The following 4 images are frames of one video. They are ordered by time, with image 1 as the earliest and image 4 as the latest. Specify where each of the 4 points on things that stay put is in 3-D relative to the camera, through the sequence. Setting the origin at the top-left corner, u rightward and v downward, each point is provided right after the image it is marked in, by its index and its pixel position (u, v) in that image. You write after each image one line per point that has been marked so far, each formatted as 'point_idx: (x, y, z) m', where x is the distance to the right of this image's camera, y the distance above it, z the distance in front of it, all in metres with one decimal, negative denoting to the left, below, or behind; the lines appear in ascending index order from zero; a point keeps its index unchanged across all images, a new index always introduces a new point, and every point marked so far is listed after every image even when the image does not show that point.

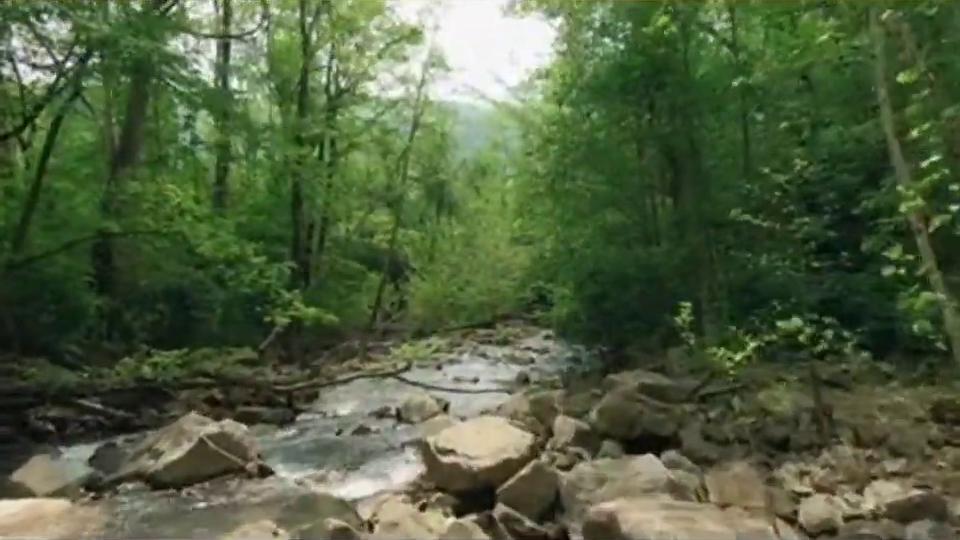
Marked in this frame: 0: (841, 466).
0: (+3.1, -1.7, +7.8) m
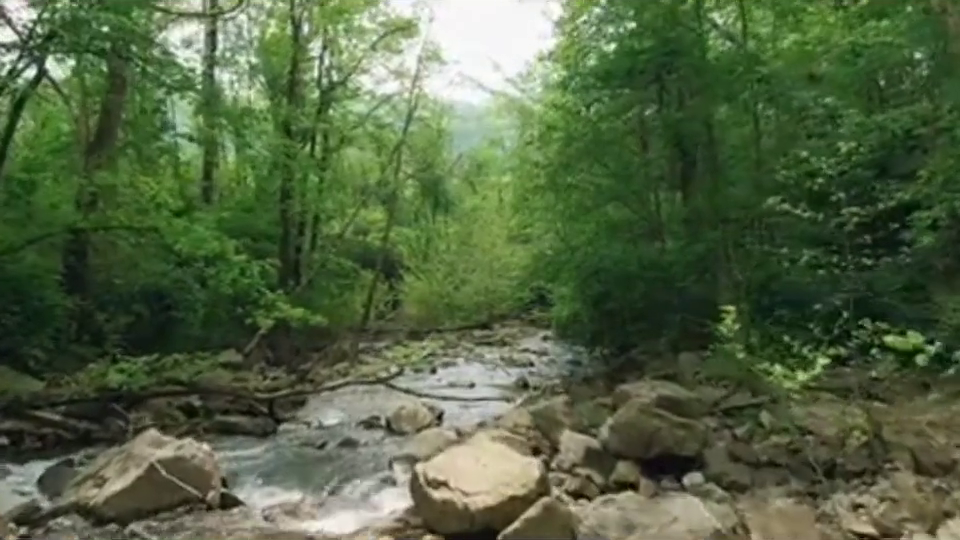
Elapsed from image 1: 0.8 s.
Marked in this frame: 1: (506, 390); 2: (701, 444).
0: (+3.1, -1.7, +6.7) m
1: (+0.6, -2.6, +19.3) m
2: (+2.2, -1.7, +9.0) m
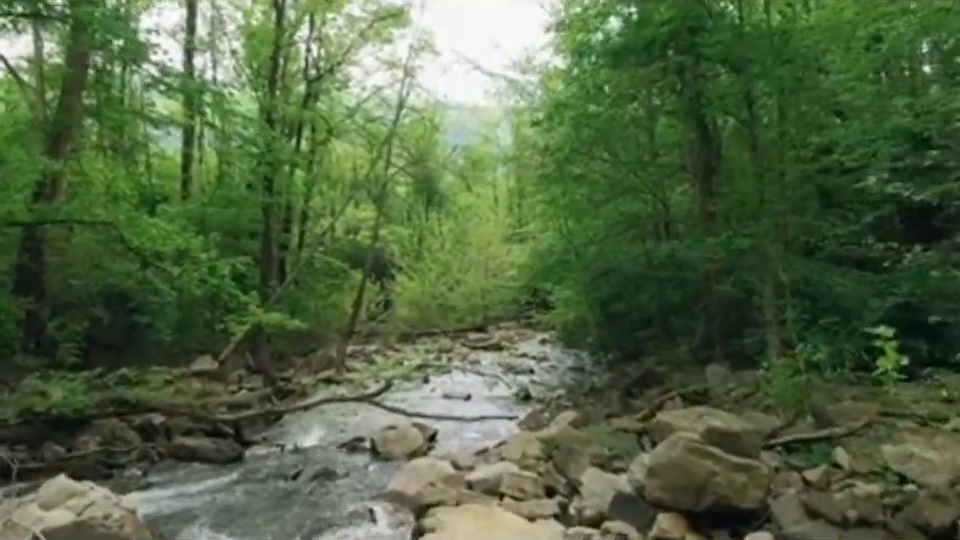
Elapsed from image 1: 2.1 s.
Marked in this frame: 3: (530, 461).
0: (+3.1, -1.7, +4.8) m
1: (+0.5, -2.6, +17.4) m
2: (+2.2, -1.7, +7.1) m
3: (+0.5, -2.0, +9.7) m
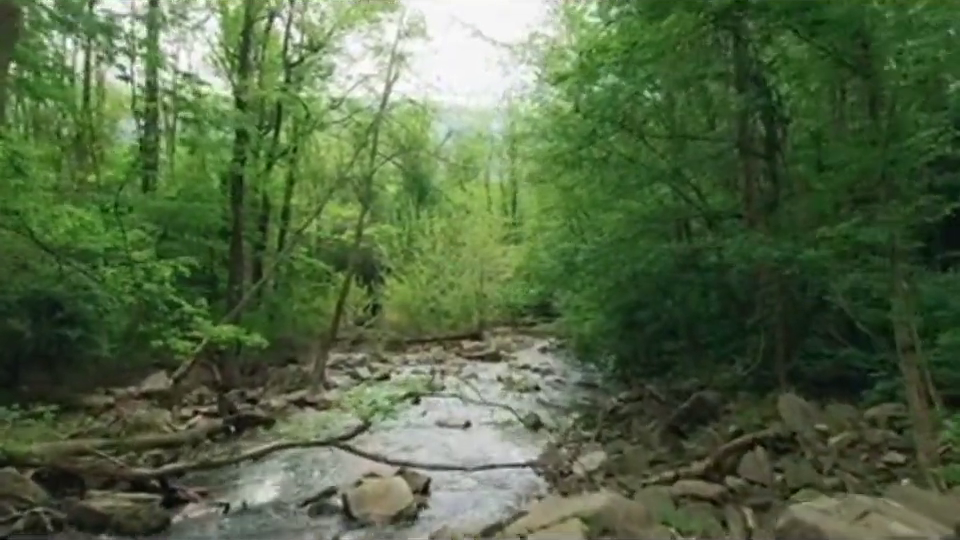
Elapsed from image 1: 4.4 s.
0: (+3.3, -1.7, +1.7) m
1: (+0.5, -2.6, +14.3) m
2: (+2.4, -1.7, +4.0) m
3: (+0.6, -2.0, +6.6) m
